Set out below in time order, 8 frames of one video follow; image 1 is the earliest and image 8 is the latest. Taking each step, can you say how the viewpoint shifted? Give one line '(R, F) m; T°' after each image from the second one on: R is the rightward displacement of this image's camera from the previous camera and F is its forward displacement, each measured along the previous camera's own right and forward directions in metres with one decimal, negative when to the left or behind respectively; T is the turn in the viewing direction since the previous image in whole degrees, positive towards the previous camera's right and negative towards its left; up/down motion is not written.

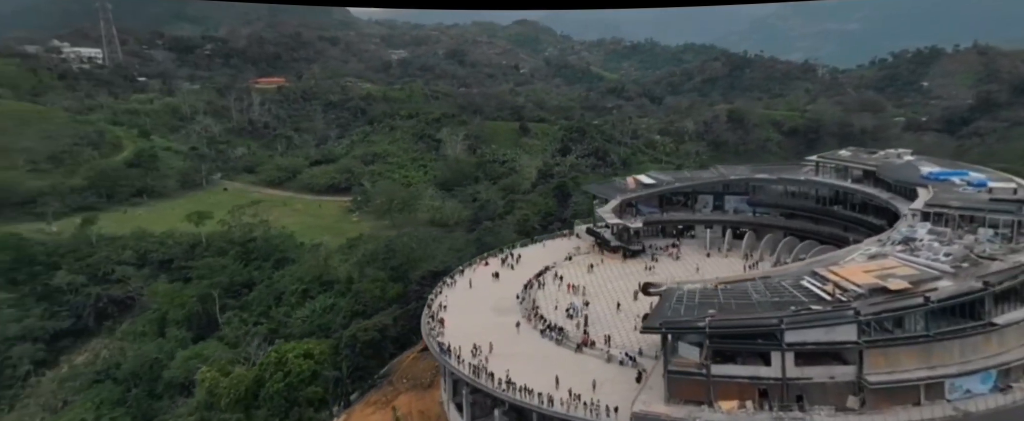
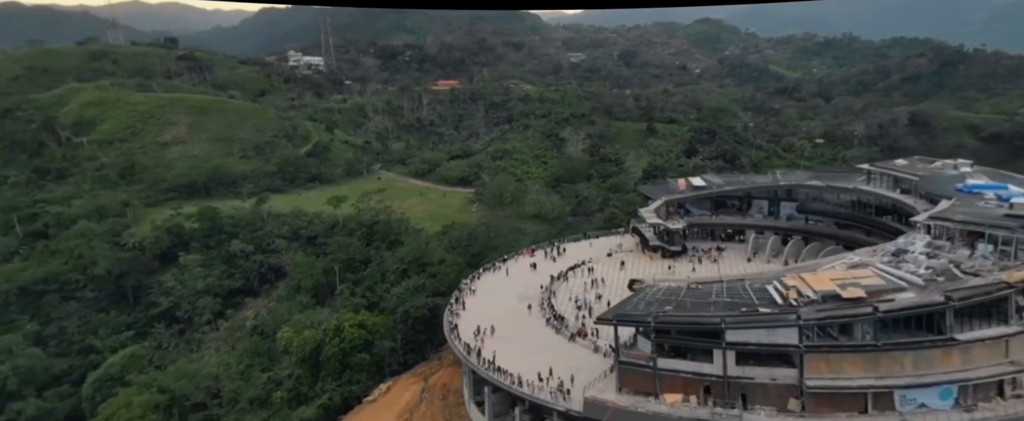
(+5.8, -2.0) m; -17°
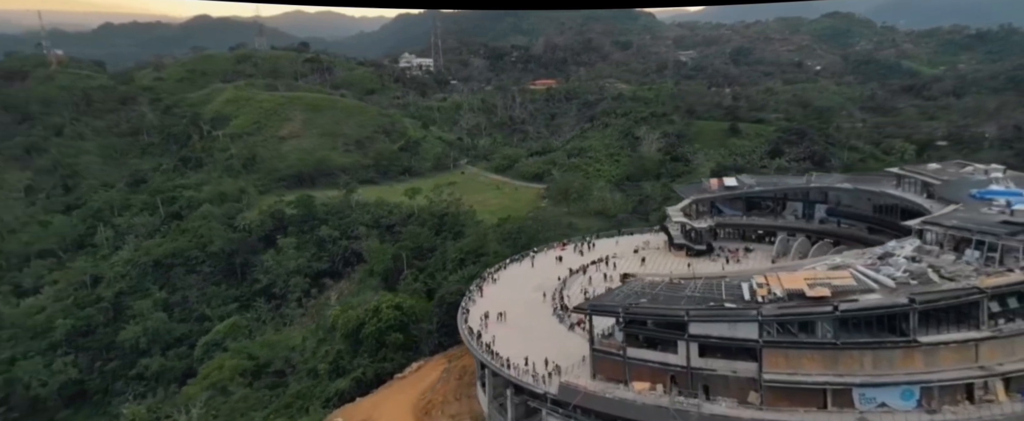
(+4.0, -1.3) m; -11°
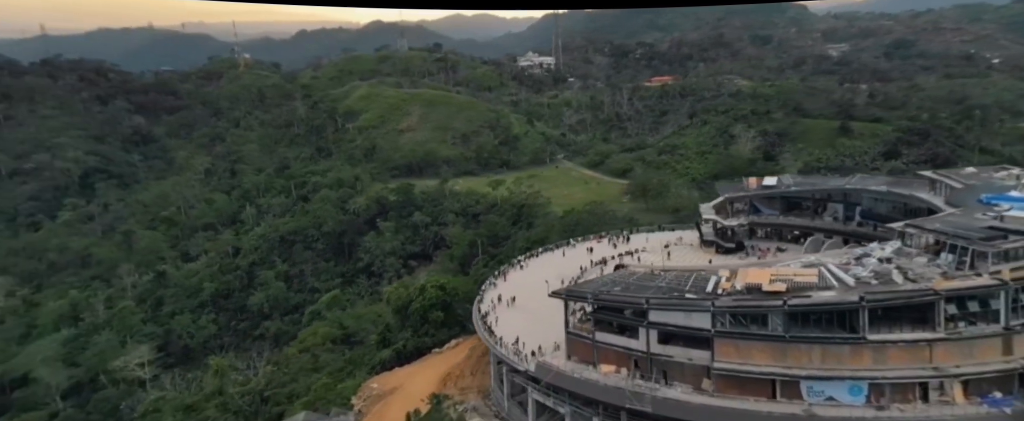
(+5.2, -1.3) m; -13°
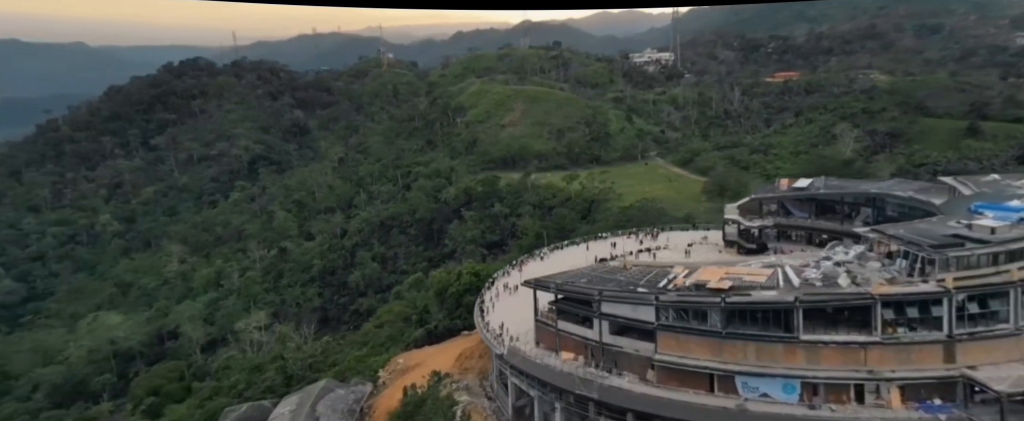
(+5.5, -0.9) m; -13°
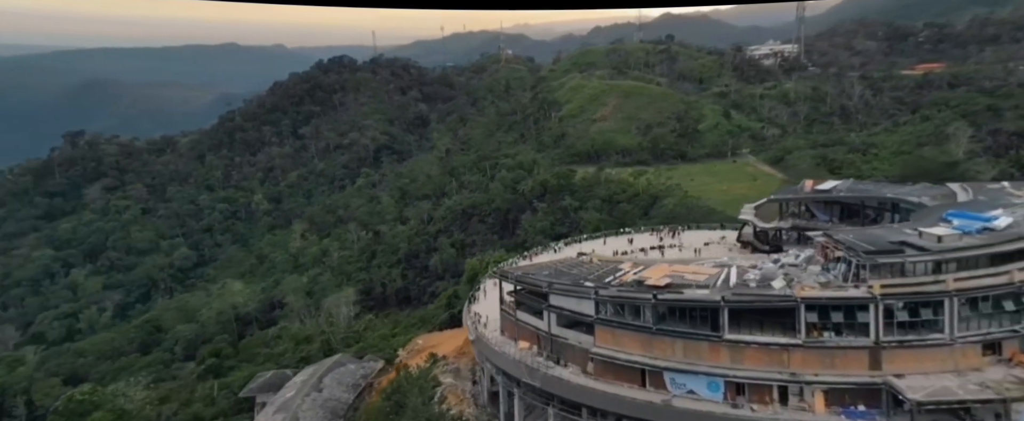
(+5.6, -0.8) m; -13°
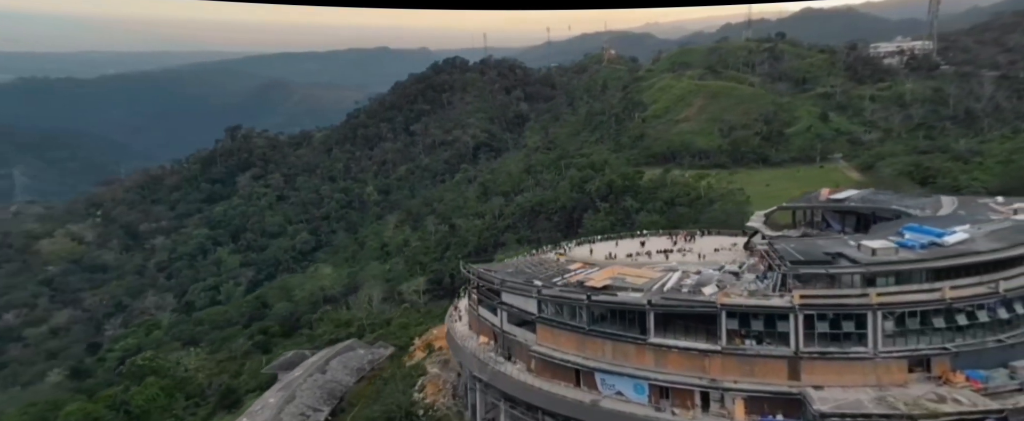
(+5.4, -0.2) m; -12°
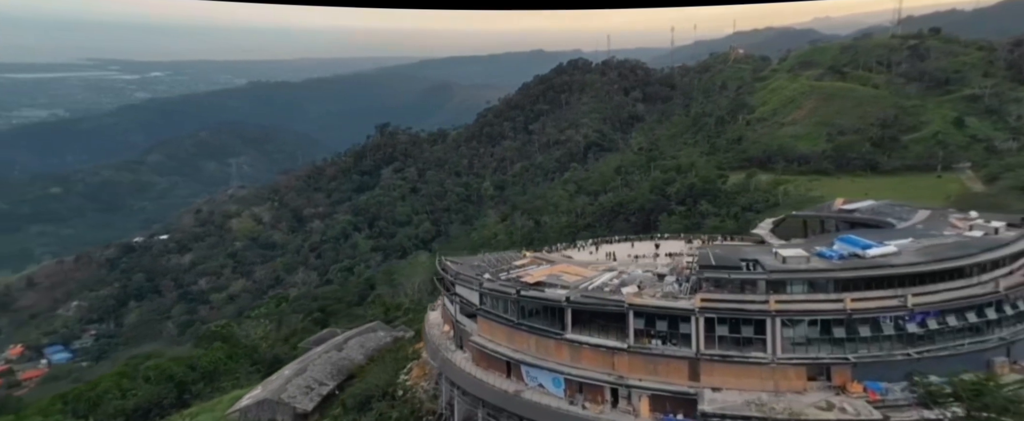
(+6.1, +0.6) m; -14°
